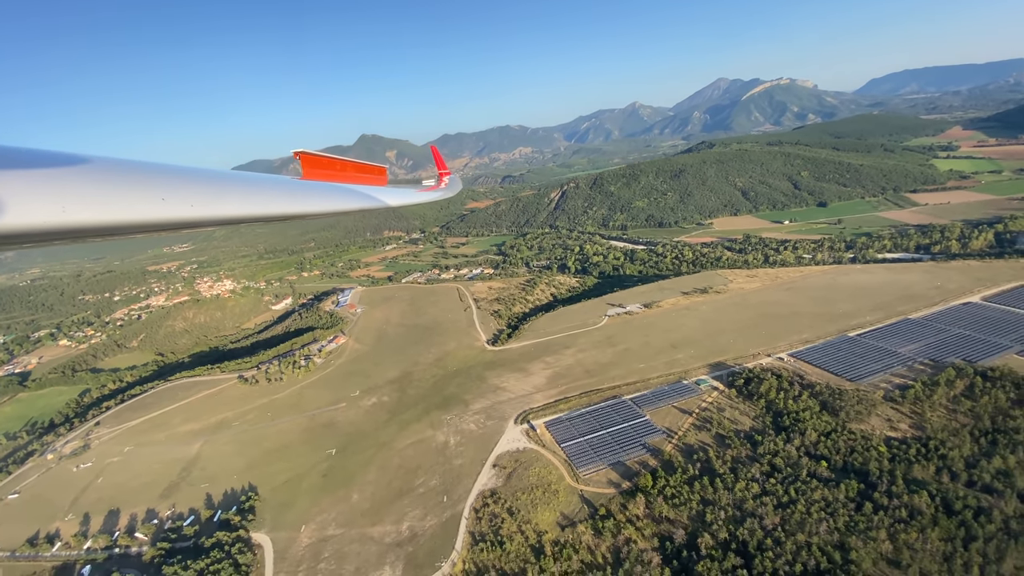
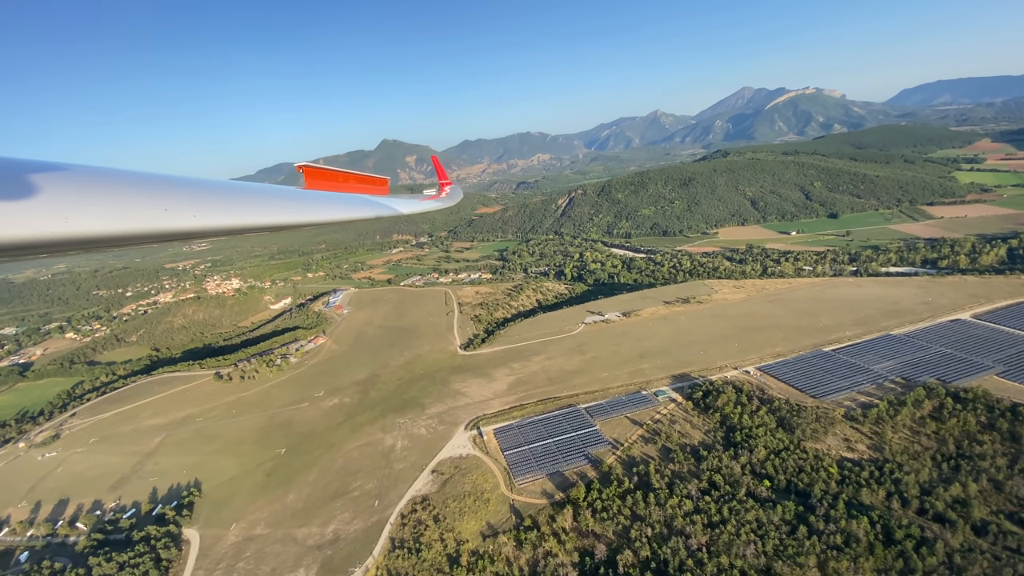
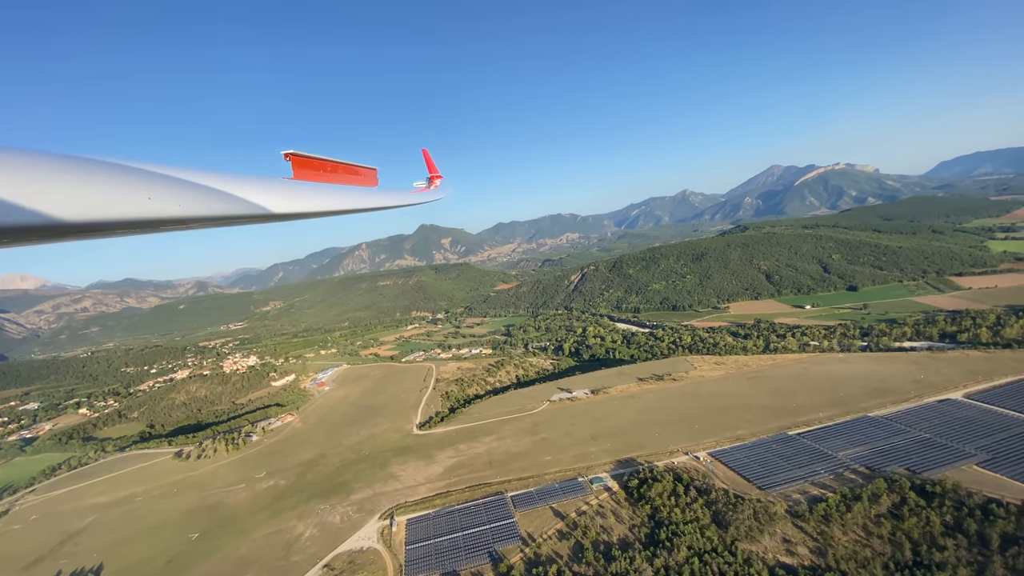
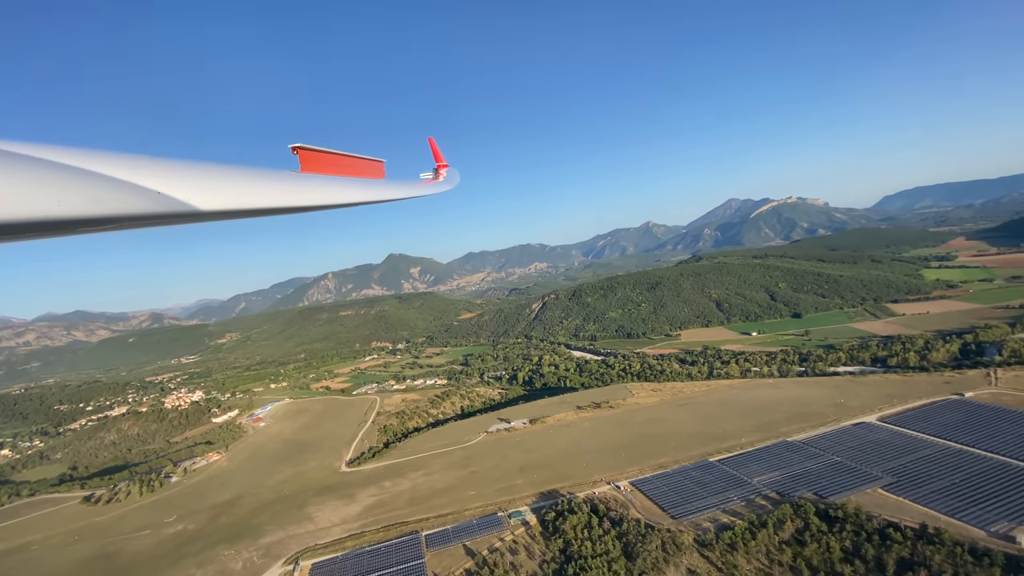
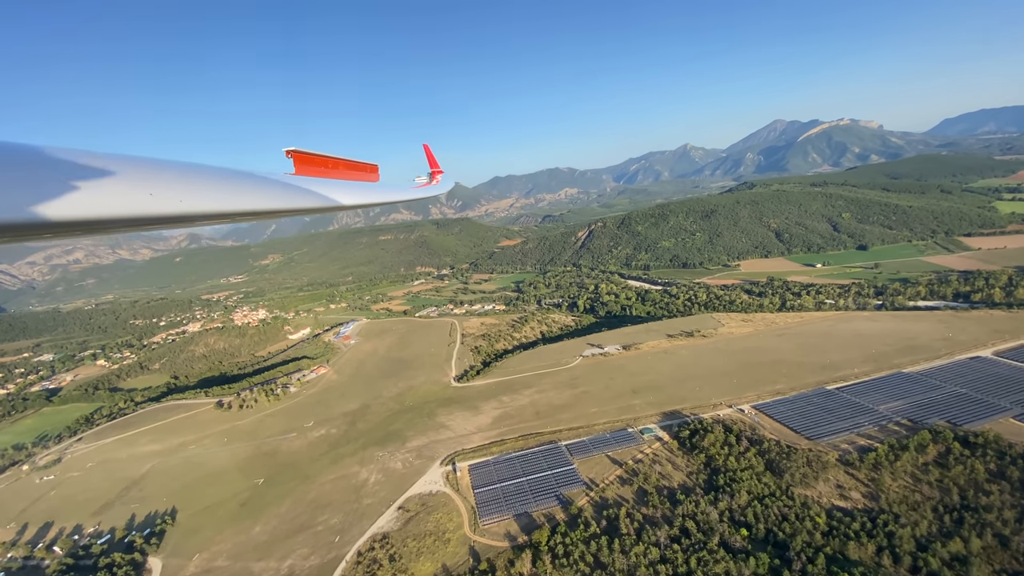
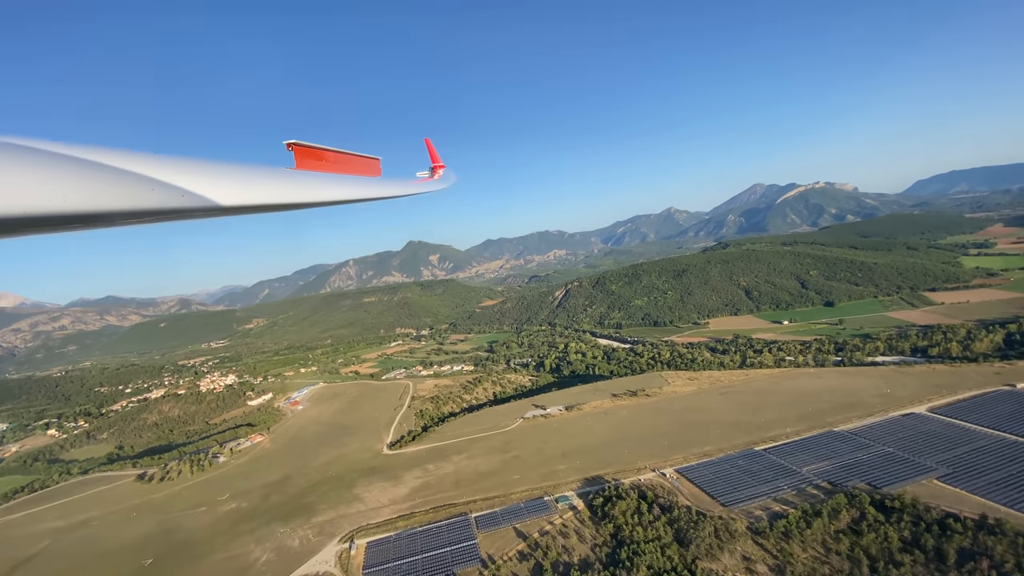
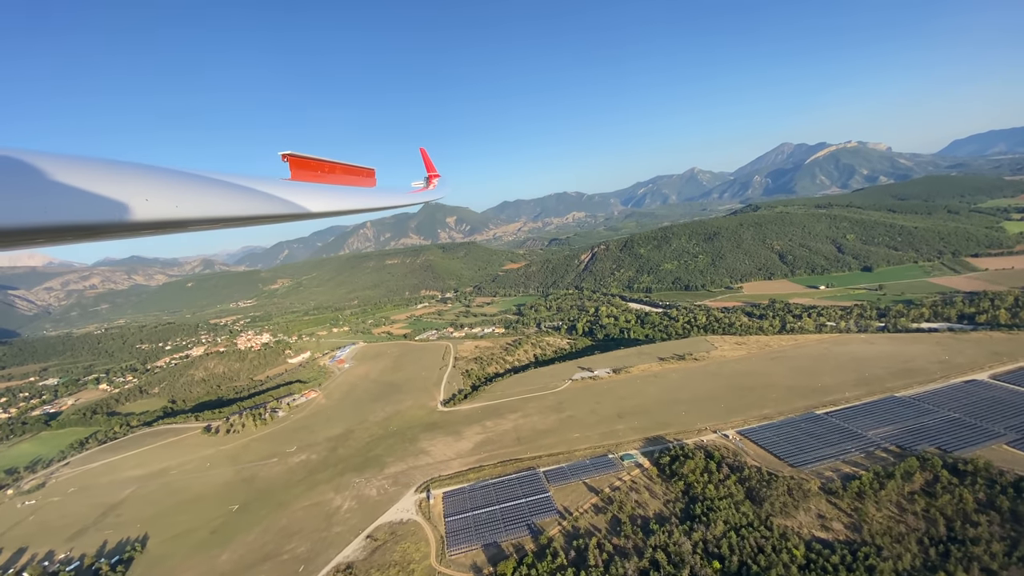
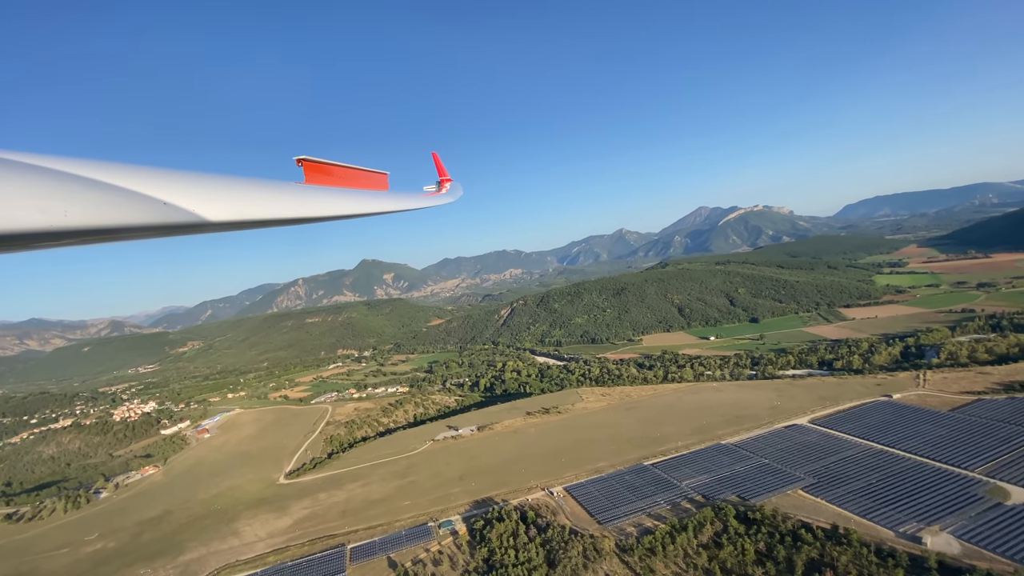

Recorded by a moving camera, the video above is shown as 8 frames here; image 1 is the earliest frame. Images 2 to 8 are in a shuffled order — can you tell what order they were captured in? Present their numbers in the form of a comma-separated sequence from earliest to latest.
2, 5, 7, 3, 6, 4, 8
